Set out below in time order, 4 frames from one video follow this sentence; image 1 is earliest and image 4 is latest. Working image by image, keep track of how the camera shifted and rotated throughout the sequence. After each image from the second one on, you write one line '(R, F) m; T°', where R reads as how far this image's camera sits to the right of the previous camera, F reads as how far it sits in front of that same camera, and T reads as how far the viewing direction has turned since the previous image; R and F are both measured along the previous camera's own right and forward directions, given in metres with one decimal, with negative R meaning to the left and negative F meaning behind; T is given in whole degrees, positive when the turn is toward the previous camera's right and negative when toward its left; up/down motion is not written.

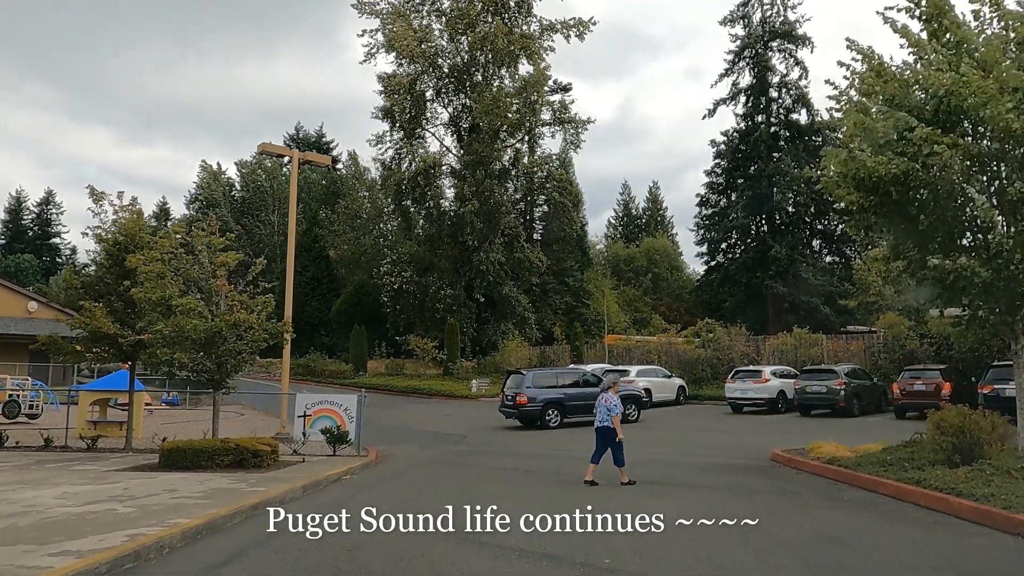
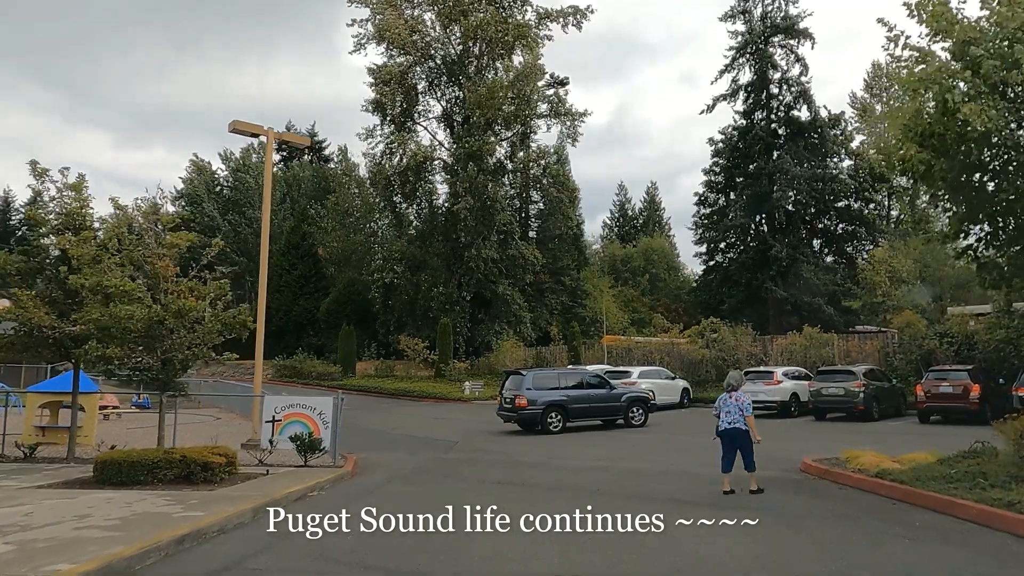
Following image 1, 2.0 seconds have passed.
(0.0, +1.6) m; 0°
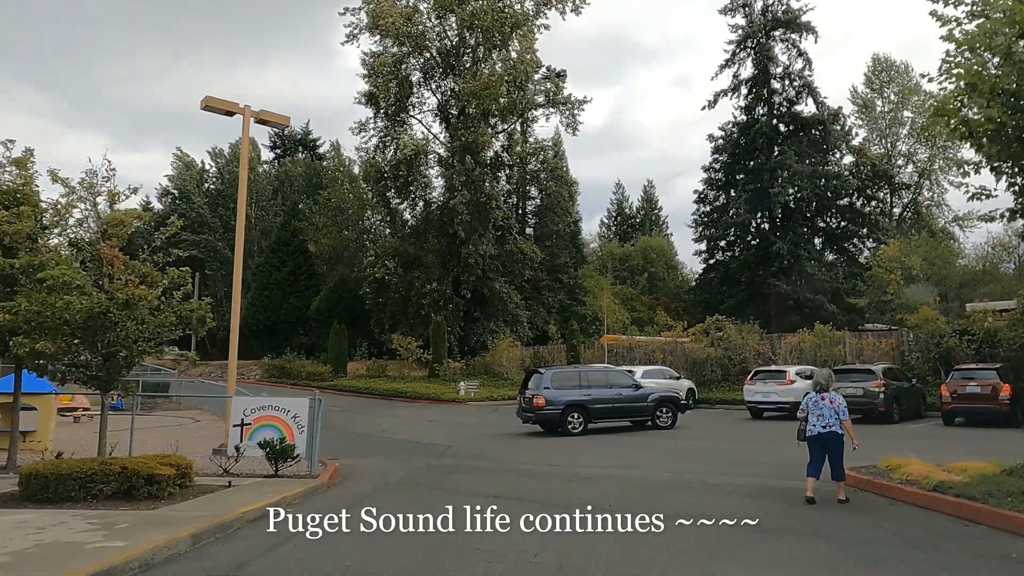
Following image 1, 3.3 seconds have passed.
(0.0, +1.4) m; 0°
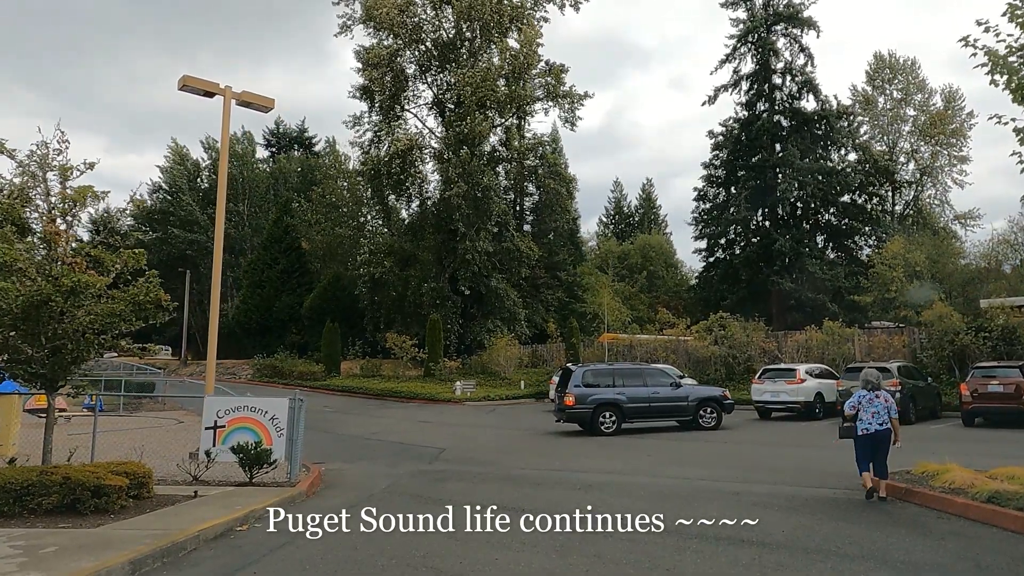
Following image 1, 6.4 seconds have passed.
(0.0, +1.0) m; 0°
